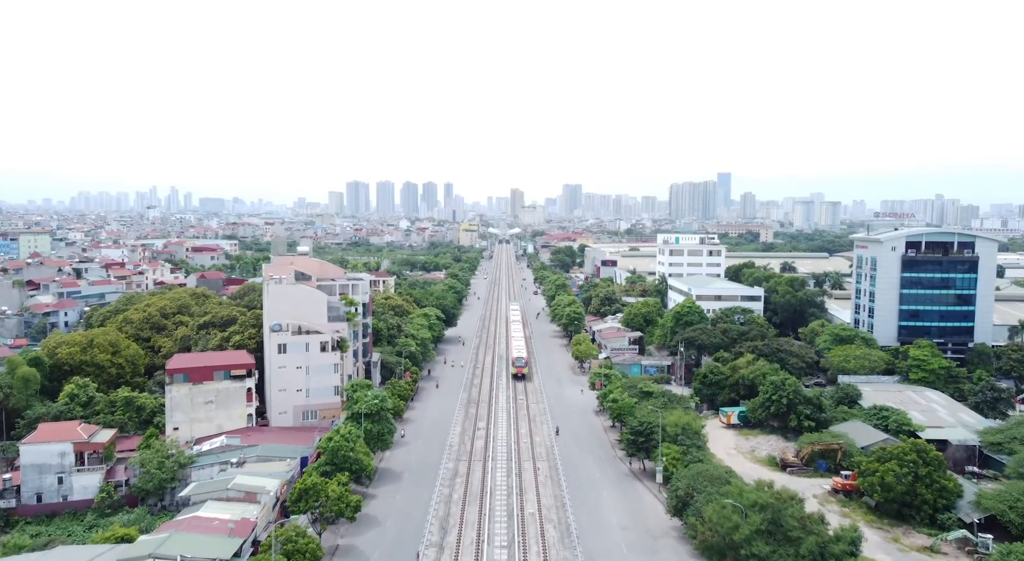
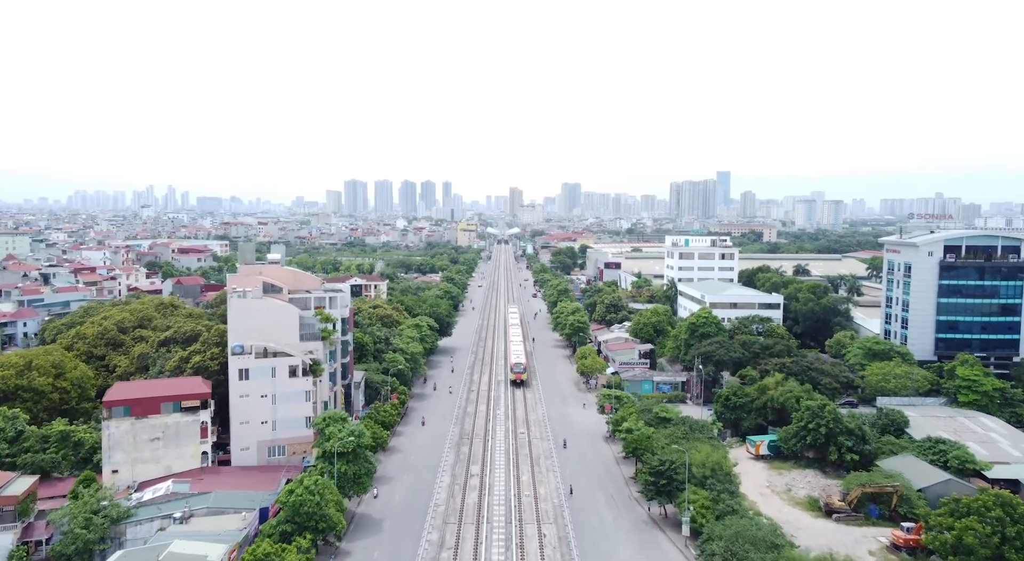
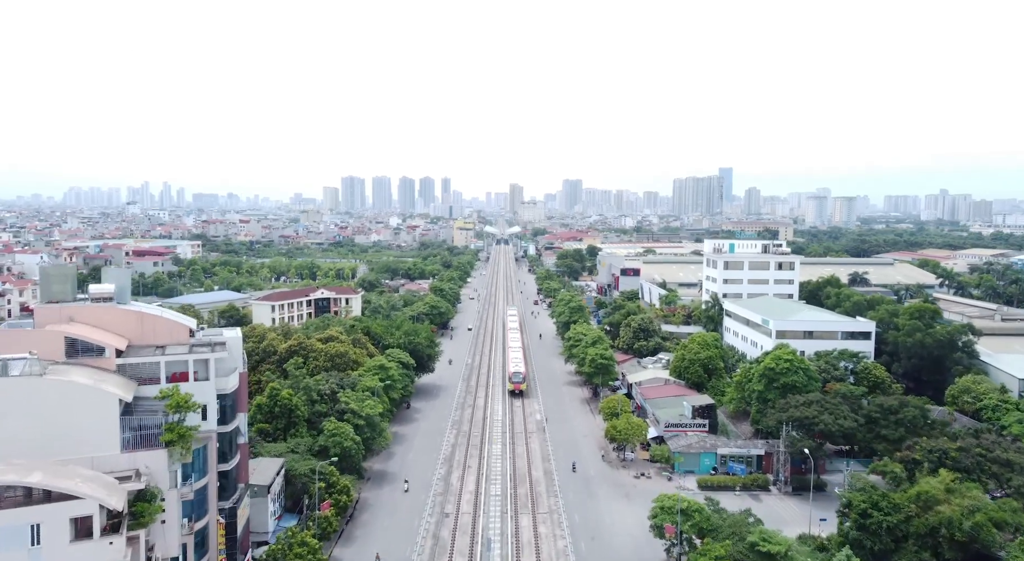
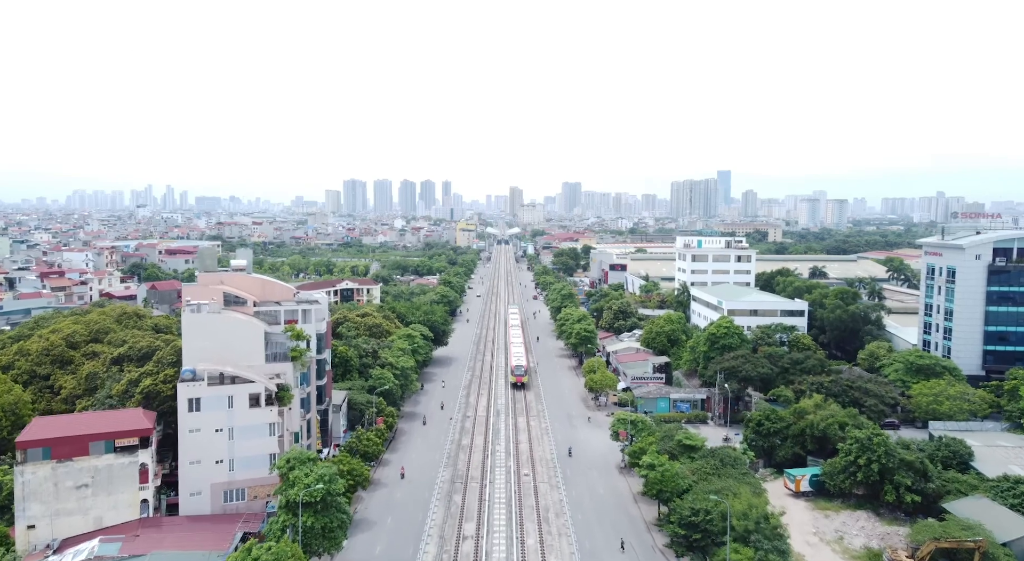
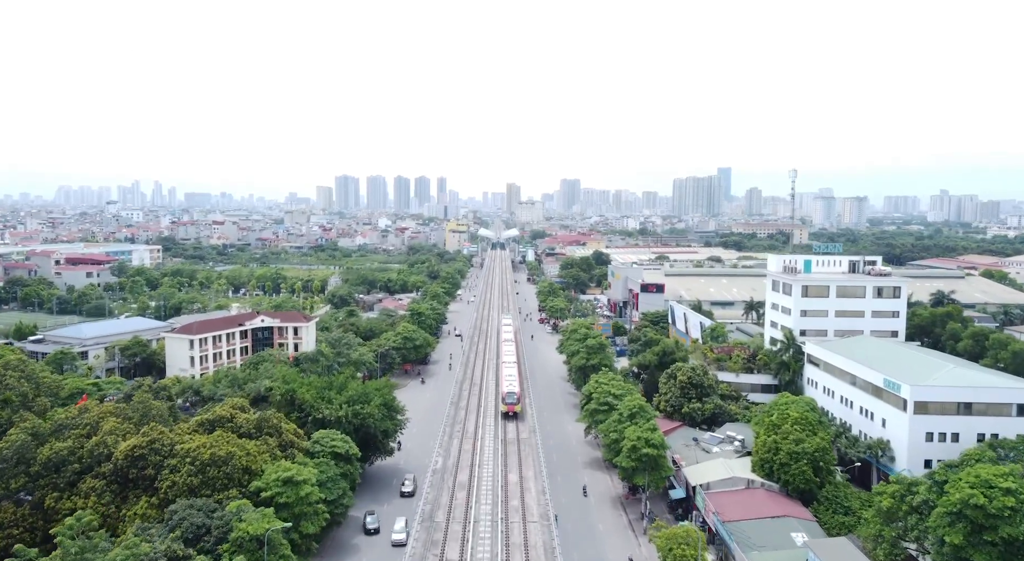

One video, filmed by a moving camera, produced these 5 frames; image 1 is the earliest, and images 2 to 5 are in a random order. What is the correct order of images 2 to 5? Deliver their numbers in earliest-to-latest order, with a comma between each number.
2, 4, 3, 5
